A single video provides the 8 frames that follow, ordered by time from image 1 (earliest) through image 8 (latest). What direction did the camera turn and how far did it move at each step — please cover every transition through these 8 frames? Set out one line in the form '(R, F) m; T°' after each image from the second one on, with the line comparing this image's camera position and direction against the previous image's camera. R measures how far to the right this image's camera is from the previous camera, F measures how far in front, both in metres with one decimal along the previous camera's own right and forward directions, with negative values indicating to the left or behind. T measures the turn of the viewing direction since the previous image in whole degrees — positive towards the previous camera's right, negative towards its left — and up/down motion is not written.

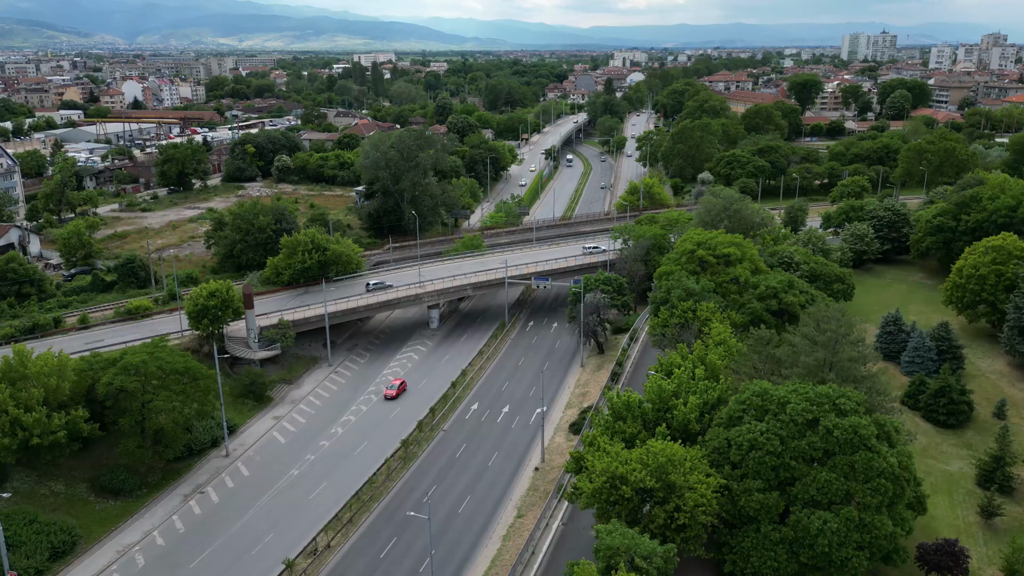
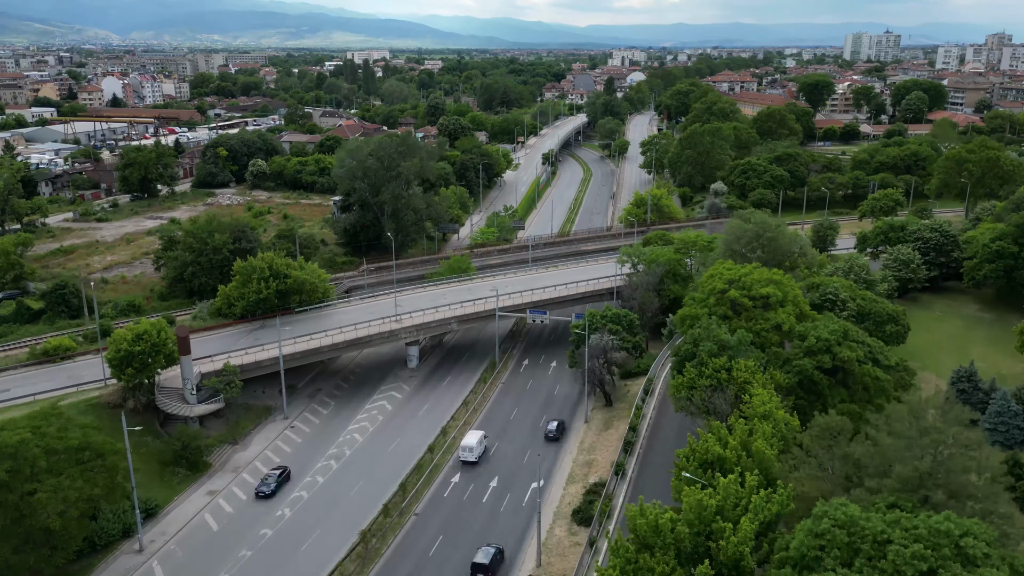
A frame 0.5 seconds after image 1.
(+0.2, +7.4) m; 0°
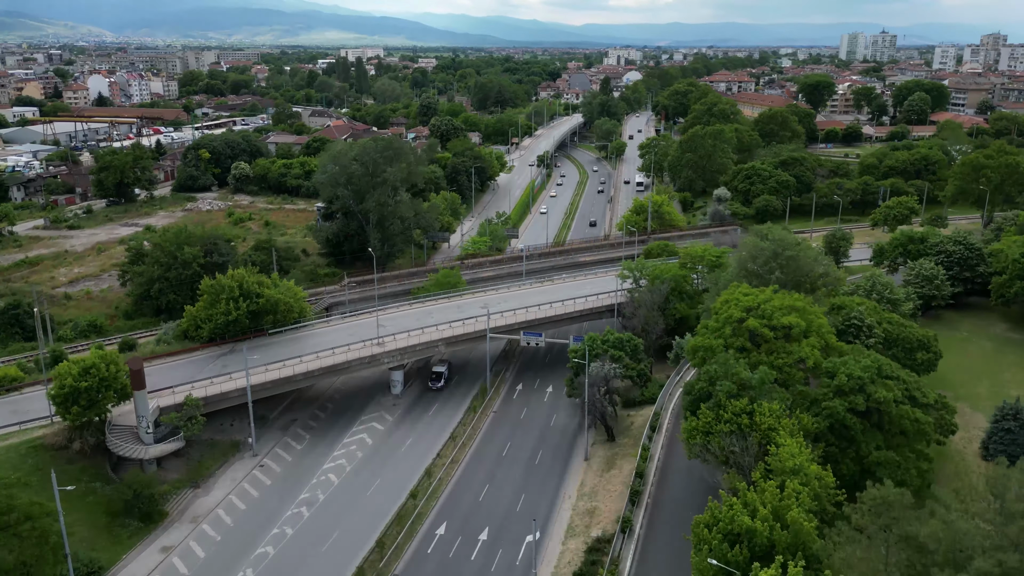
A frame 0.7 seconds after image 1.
(+0.1, +3.6) m; 0°
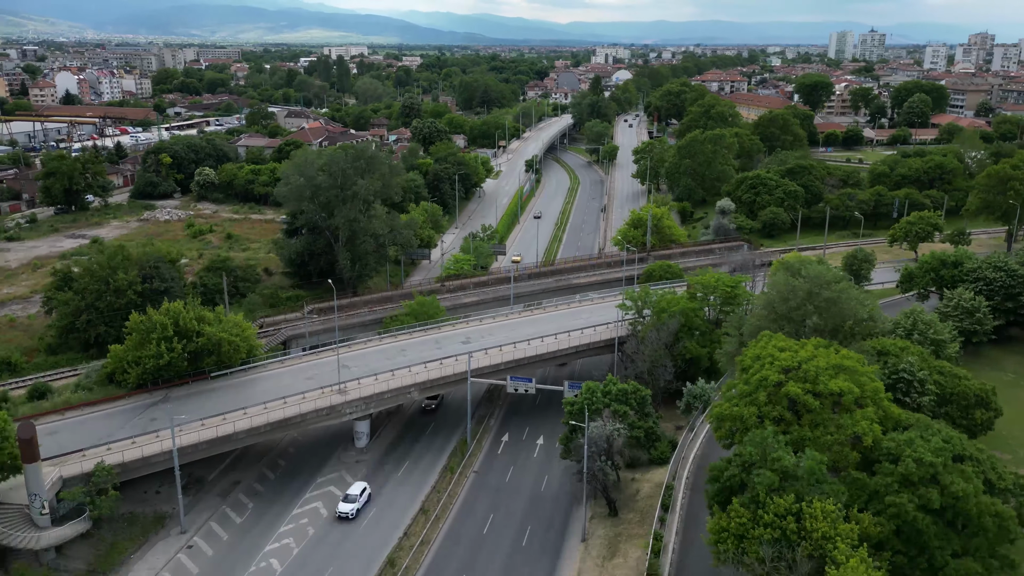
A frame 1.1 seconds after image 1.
(+0.2, +5.8) m; +1°
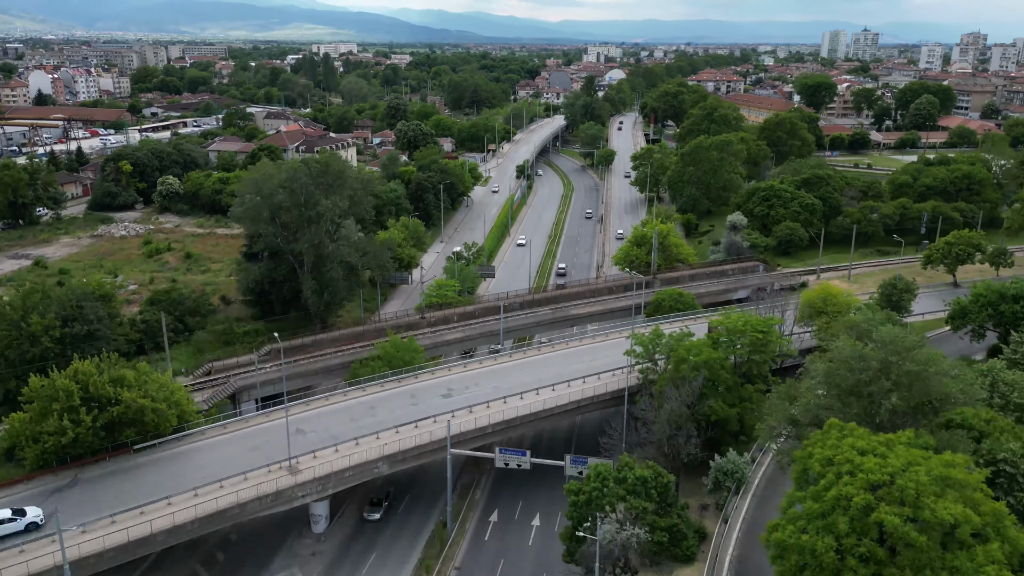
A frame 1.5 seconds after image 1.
(0.0, +6.4) m; +1°
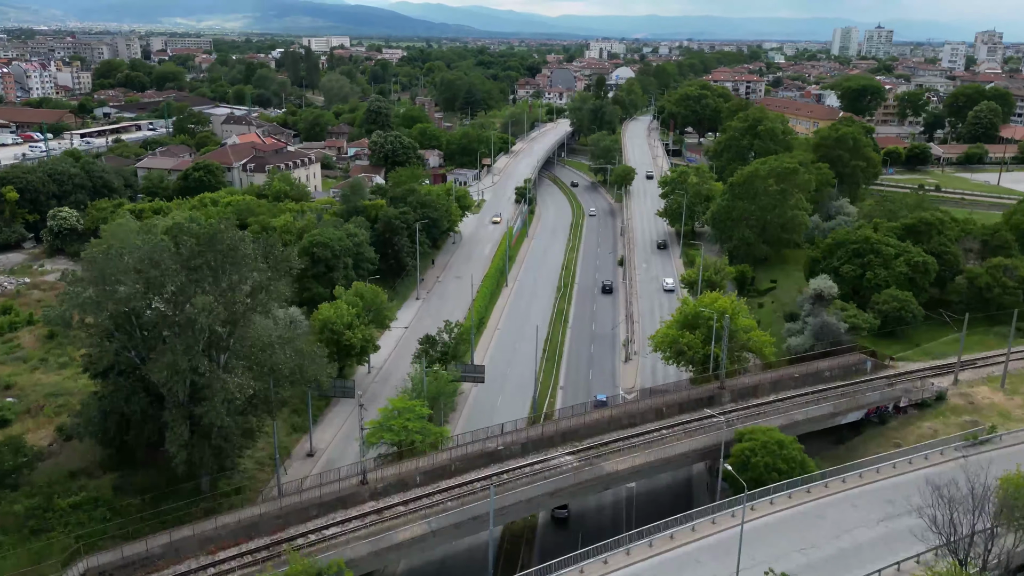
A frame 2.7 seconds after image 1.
(0.0, +17.5) m; 0°
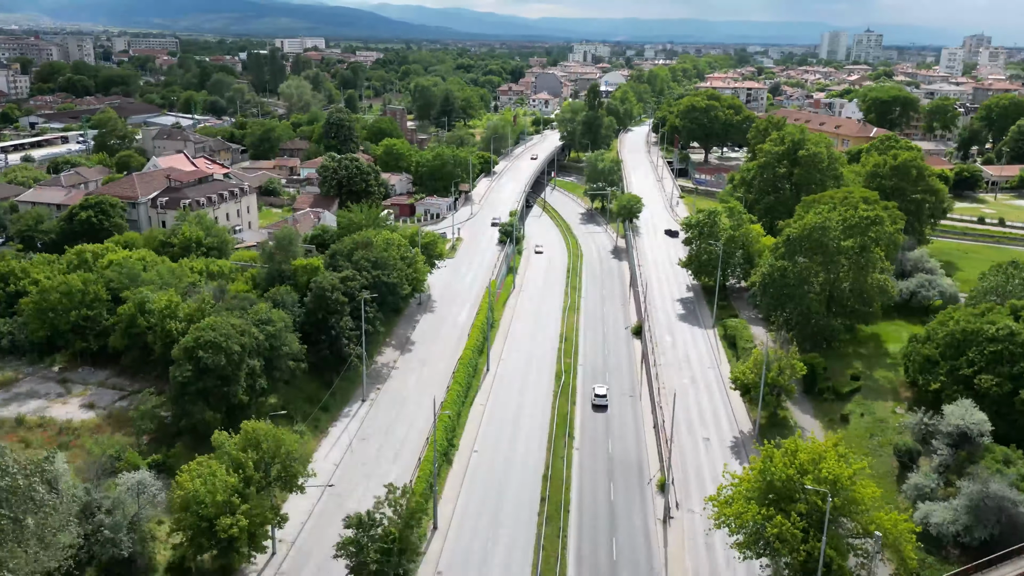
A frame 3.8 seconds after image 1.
(0.0, +15.5) m; +1°
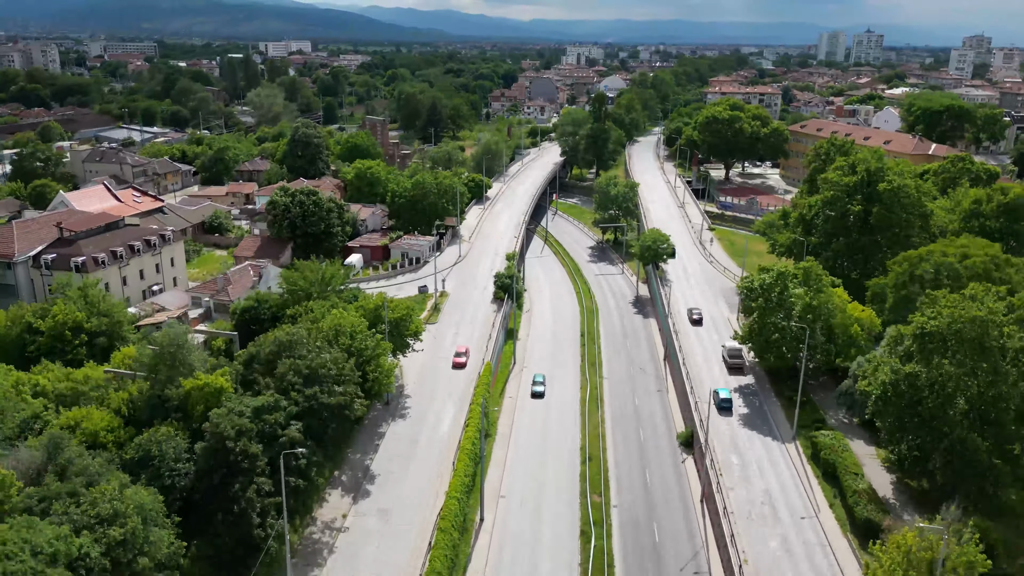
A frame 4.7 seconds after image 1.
(-0.4, +14.0) m; 0°
